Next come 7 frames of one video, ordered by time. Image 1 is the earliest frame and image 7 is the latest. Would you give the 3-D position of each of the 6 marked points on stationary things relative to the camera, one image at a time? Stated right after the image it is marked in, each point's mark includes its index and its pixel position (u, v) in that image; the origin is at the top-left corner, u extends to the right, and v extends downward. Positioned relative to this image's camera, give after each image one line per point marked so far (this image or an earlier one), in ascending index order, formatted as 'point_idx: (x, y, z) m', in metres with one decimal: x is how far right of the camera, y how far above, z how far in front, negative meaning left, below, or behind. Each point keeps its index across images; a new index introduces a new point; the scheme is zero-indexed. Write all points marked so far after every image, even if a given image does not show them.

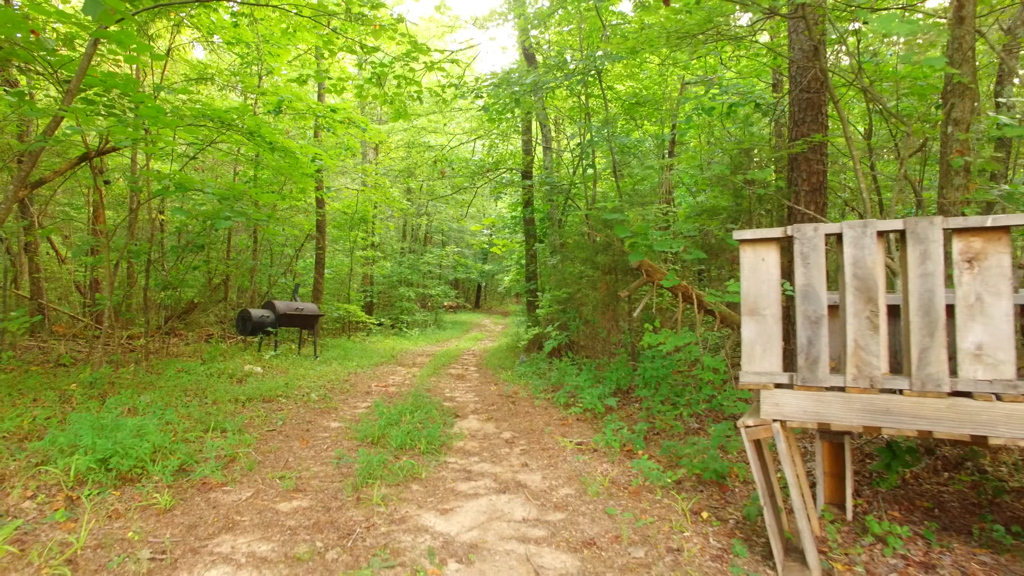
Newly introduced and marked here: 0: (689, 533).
0: (+1.7, -2.4, +2.8) m
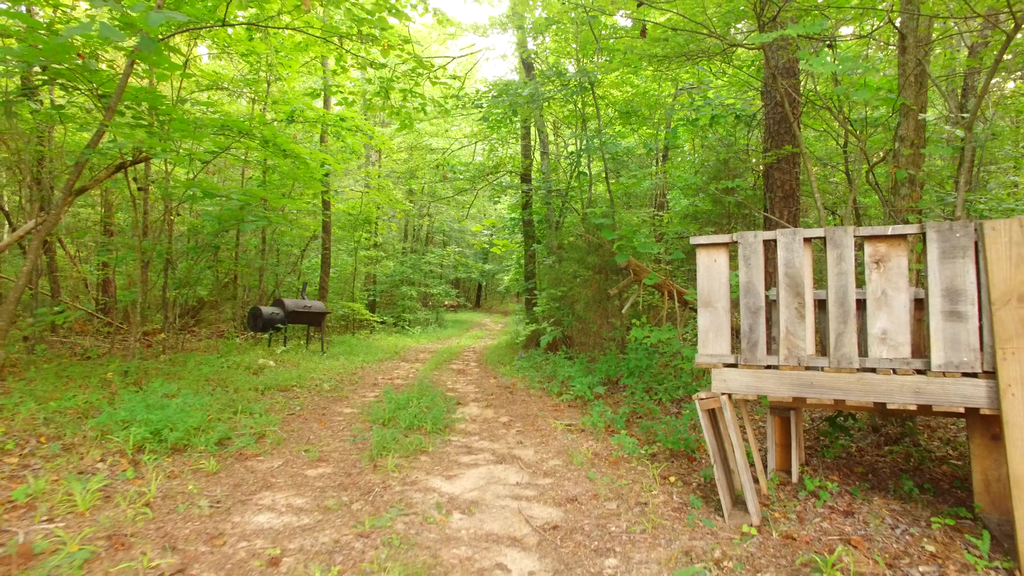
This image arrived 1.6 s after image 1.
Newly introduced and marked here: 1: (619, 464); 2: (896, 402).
0: (+1.7, -2.3, +3.3) m
1: (+1.4, -2.3, +3.9) m
2: (+3.4, -1.0, +2.6) m
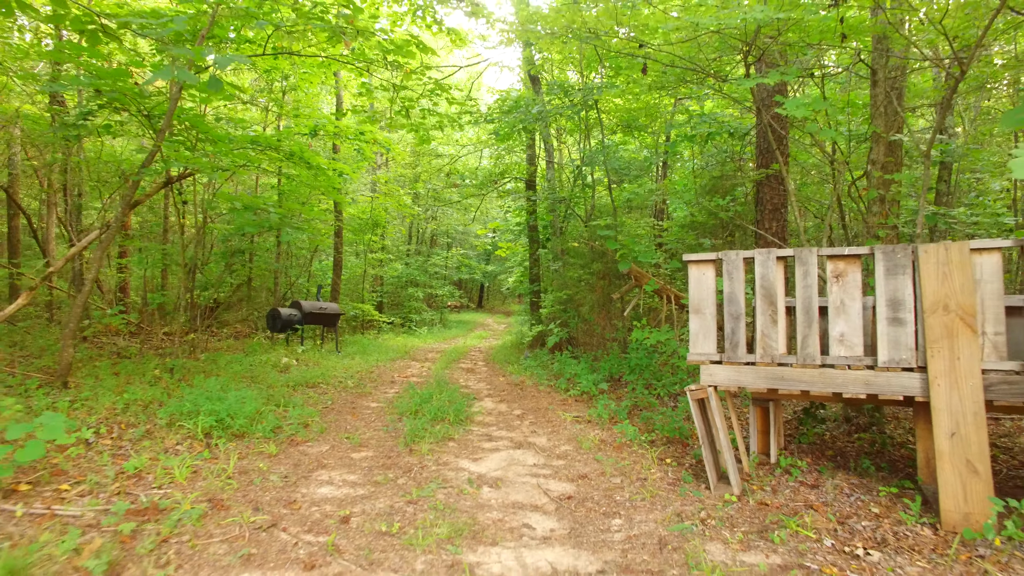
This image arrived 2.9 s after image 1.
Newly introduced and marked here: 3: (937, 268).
0: (+1.9, -2.4, +3.9) m
1: (+1.7, -2.5, +4.5) m
2: (+3.7, -1.1, +3.1) m
3: (+4.3, +0.2, +2.9) m
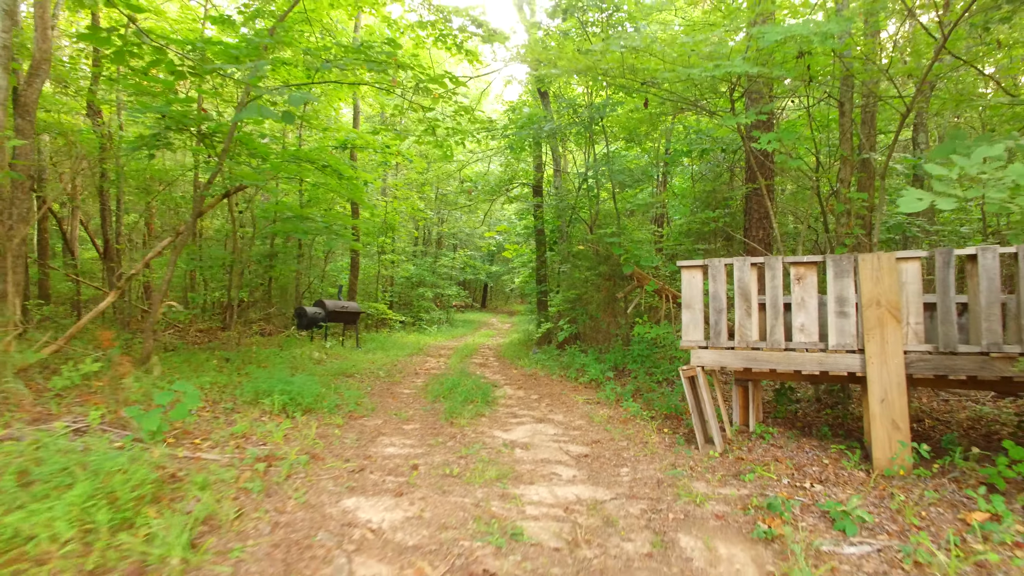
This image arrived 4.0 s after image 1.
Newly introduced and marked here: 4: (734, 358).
0: (+2.4, -2.4, +4.8) m
1: (+2.1, -2.5, +5.3) m
2: (+4.1, -1.1, +4.0) m
3: (+4.7, +0.2, +3.8) m
4: (+3.3, -1.0, +4.2) m
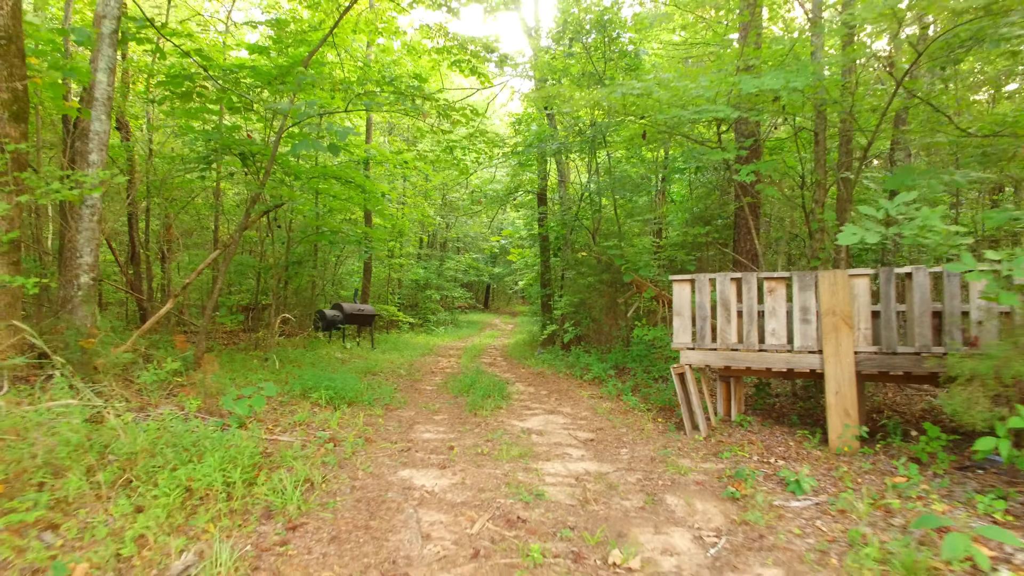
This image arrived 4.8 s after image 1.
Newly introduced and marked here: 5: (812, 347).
0: (+2.7, -2.6, +5.6) m
1: (+2.4, -2.6, +6.1) m
2: (+4.4, -1.3, +4.8) m
3: (+5.0, 0.0, +4.6) m
4: (+3.6, -1.2, +5.0) m
5: (+4.9, -1.0, +4.7) m
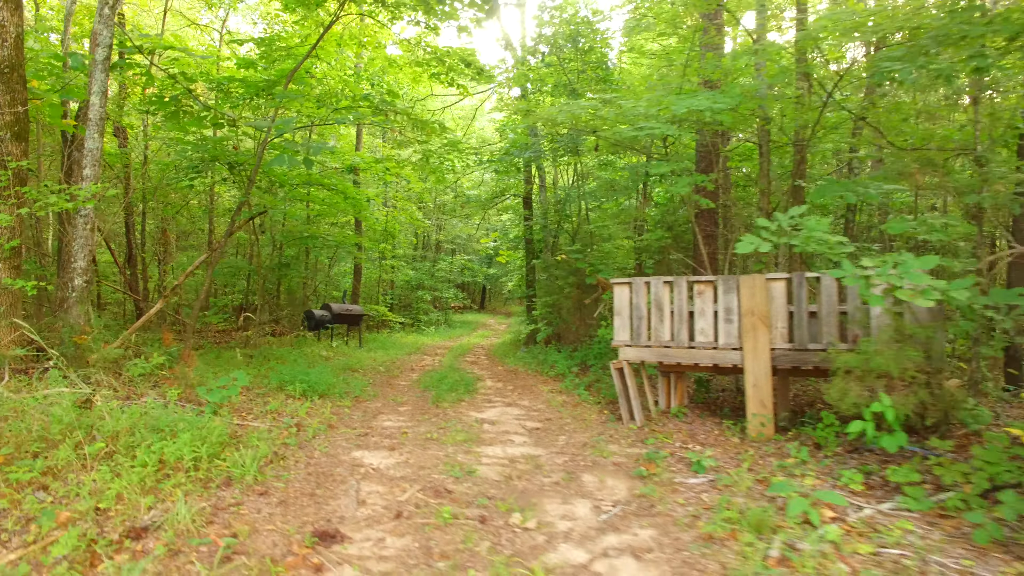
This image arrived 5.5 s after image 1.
0: (+1.8, -2.7, +6.1) m
1: (+1.5, -2.7, +6.6) m
2: (+3.5, -1.4, +5.3) m
3: (+4.1, 0.0, +5.1) m
4: (+2.7, -1.3, +5.5) m
5: (+4.0, -1.0, +5.2) m
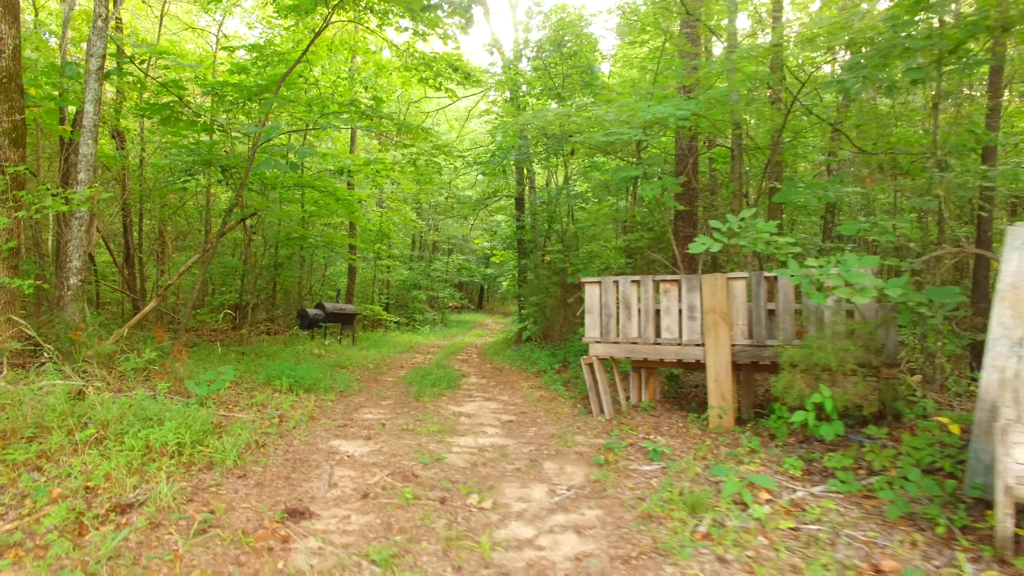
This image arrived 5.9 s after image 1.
0: (+1.3, -2.7, +6.3) m
1: (+1.0, -2.7, +6.9) m
2: (+3.0, -1.3, +5.6) m
3: (+3.6, 0.0, +5.3) m
4: (+2.2, -1.2, +5.8) m
5: (+3.5, -1.0, +5.4) m
